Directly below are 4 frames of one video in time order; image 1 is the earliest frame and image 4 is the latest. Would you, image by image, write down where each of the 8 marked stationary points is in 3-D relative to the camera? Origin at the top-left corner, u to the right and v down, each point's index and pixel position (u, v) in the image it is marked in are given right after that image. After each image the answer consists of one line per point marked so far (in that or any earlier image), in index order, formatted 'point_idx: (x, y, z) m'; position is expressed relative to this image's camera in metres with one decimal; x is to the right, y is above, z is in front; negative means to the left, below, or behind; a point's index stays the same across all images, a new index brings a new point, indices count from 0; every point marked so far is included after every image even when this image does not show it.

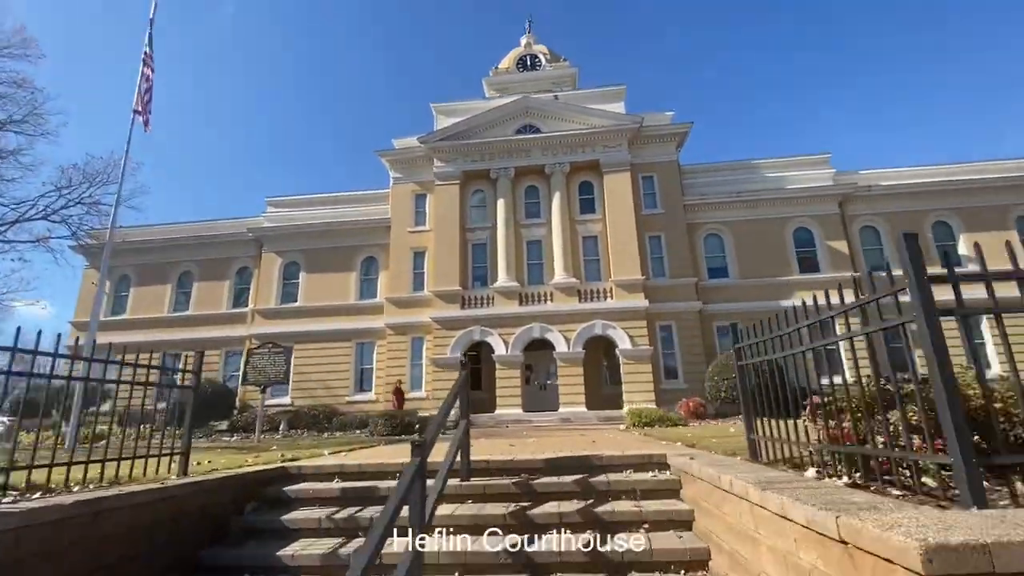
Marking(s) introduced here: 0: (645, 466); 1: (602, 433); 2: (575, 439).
0: (+1.3, -1.7, +5.2) m
1: (+1.9, -3.0, +11.4) m
2: (+1.0, -2.6, +9.3) m
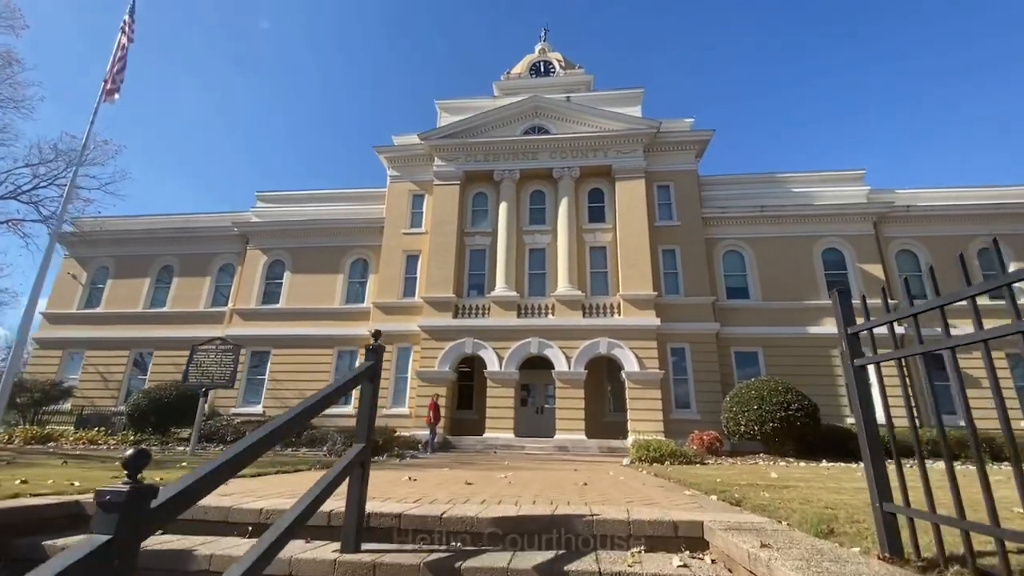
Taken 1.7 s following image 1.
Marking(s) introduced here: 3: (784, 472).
0: (+0.8, -1.4, +3.1) m
1: (+1.5, -3.0, +9.2) m
2: (+0.6, -2.4, +7.1) m
3: (+3.6, -2.5, +7.3) m
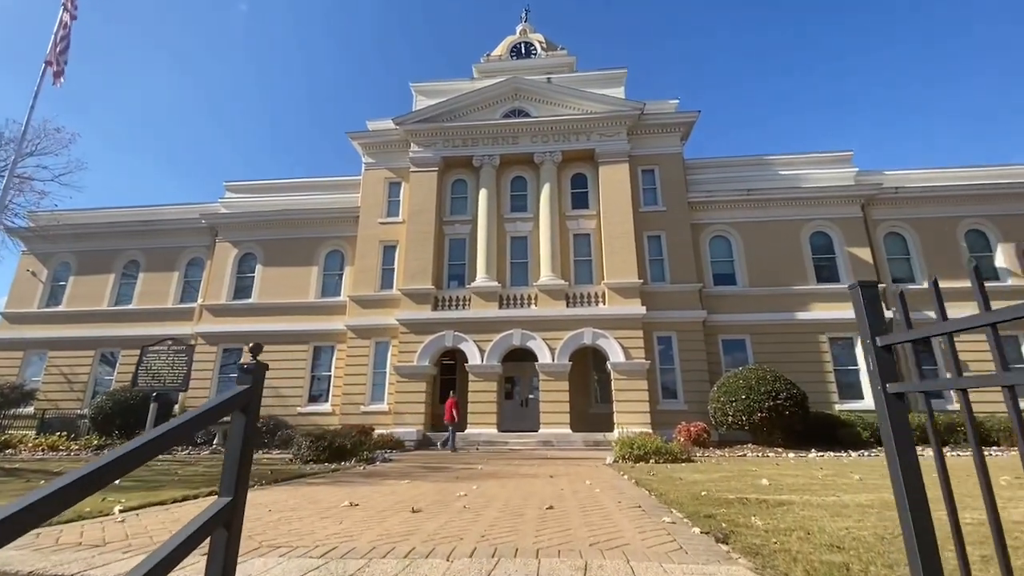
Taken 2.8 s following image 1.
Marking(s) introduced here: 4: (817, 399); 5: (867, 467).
0: (+0.5, -1.4, +2.4) m
1: (+1.1, -2.9, +8.6) m
2: (+0.2, -2.3, +6.4) m
3: (+3.2, -2.3, +6.7) m
4: (+10.9, -4.0, +19.7) m
5: (+5.5, -2.7, +8.5) m
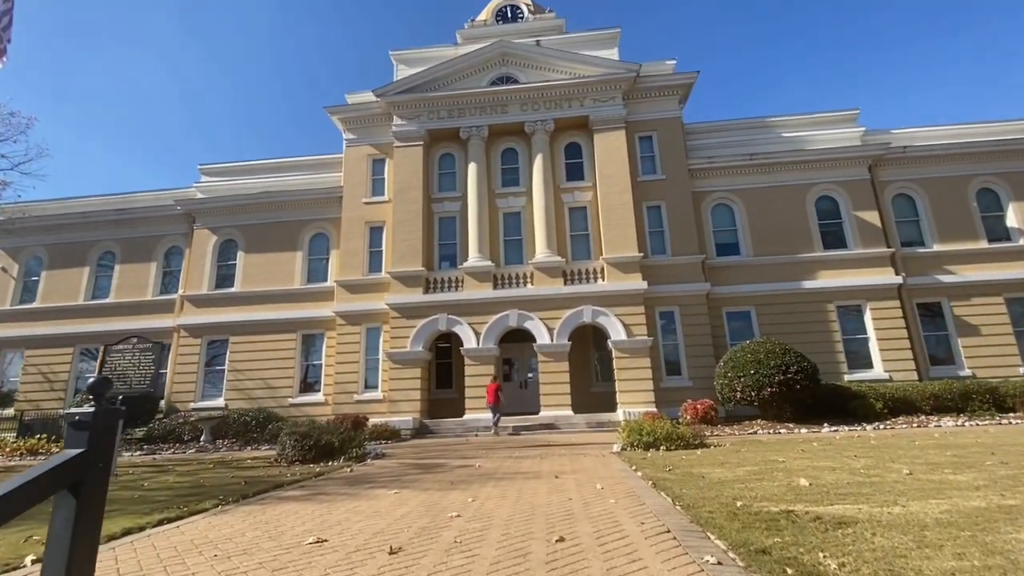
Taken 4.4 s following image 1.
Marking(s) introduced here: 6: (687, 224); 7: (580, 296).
0: (+0.5, -1.3, +1.5) m
1: (+1.1, -2.6, +7.8) m
2: (+0.2, -2.1, +5.6) m
3: (+3.2, -2.0, +5.9) m
4: (+10.8, -2.8, +19.0) m
5: (+5.5, -2.3, +7.7) m
6: (+6.3, +2.3, +19.9) m
7: (+2.3, -0.3, +18.7) m
